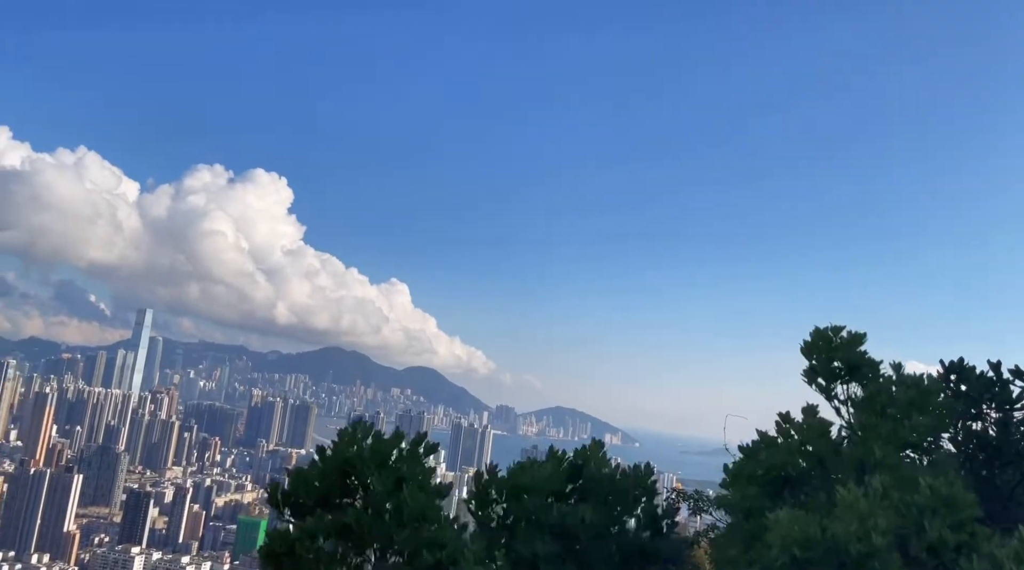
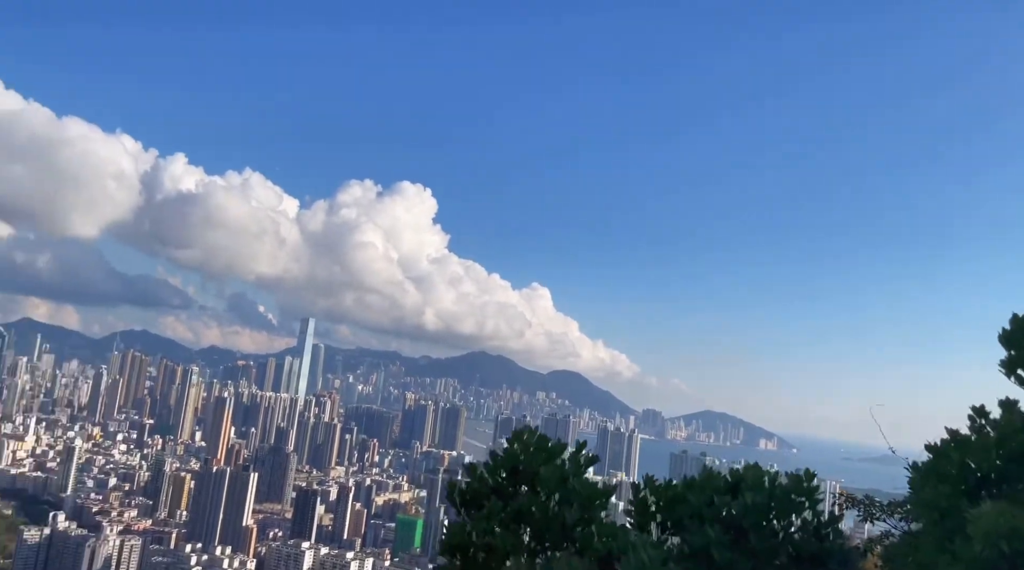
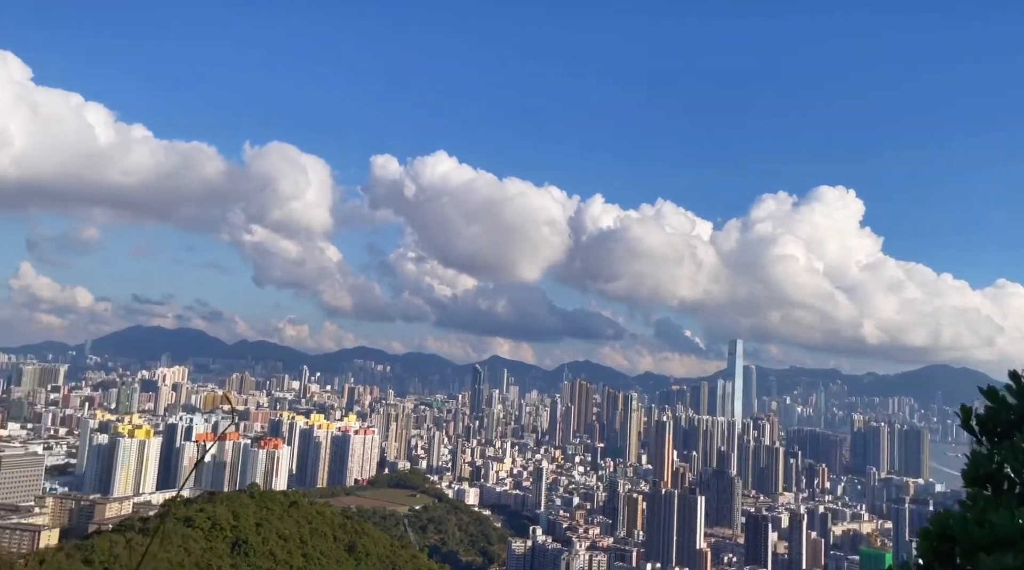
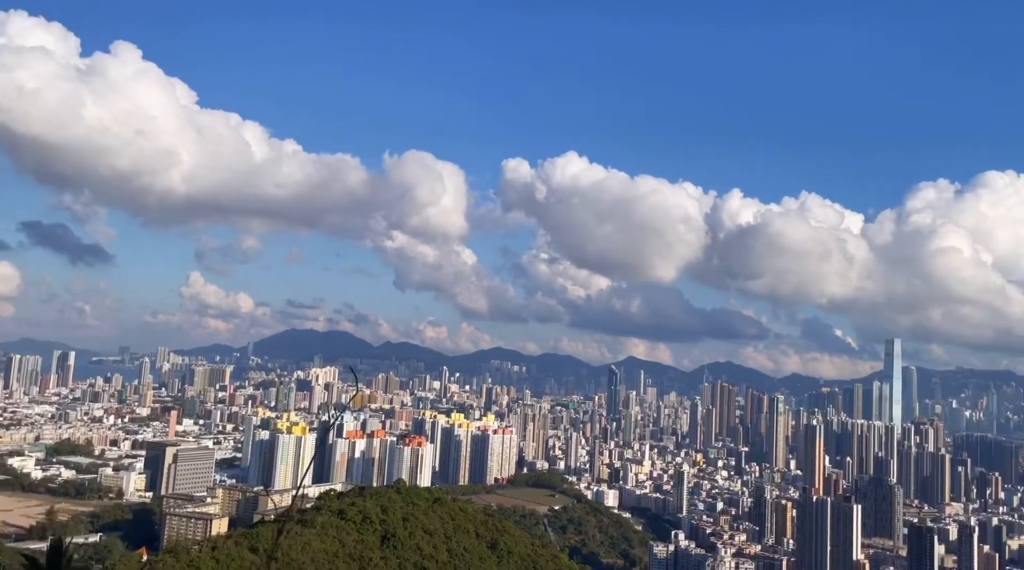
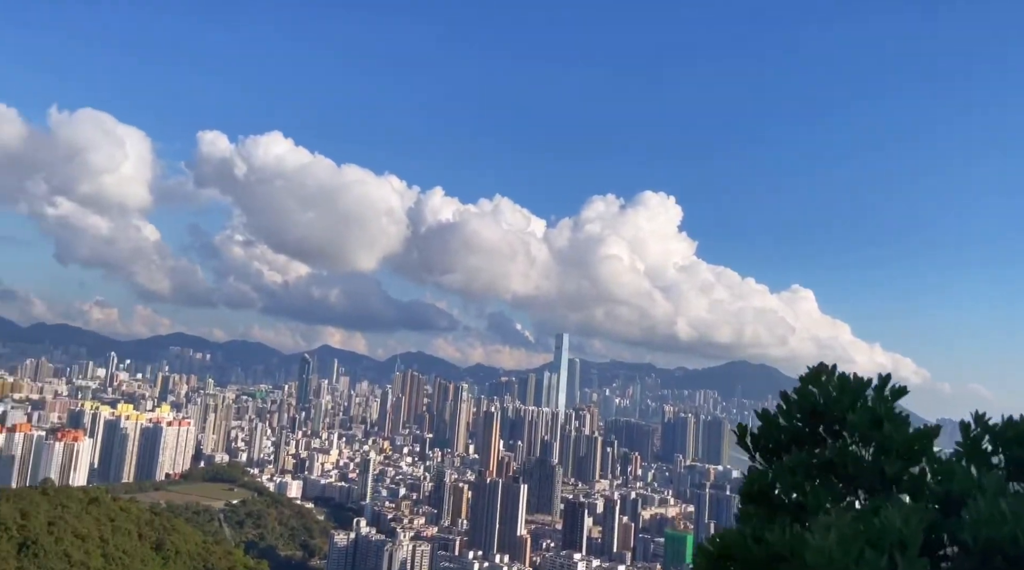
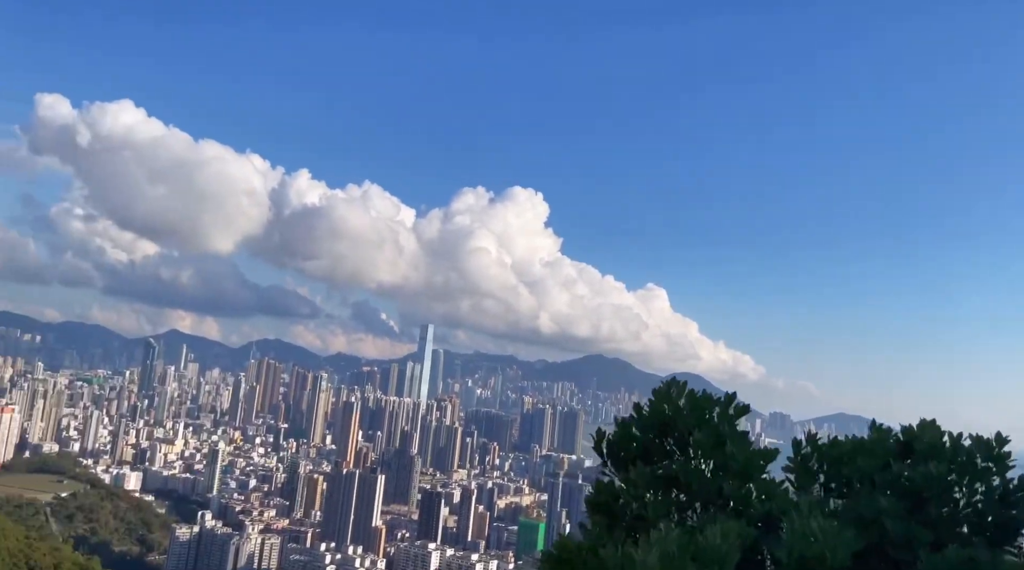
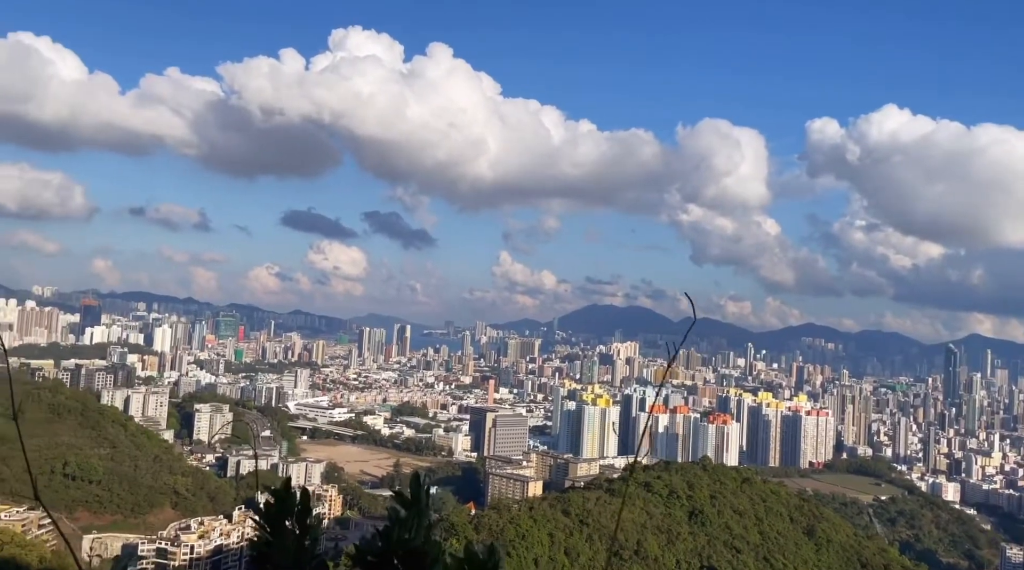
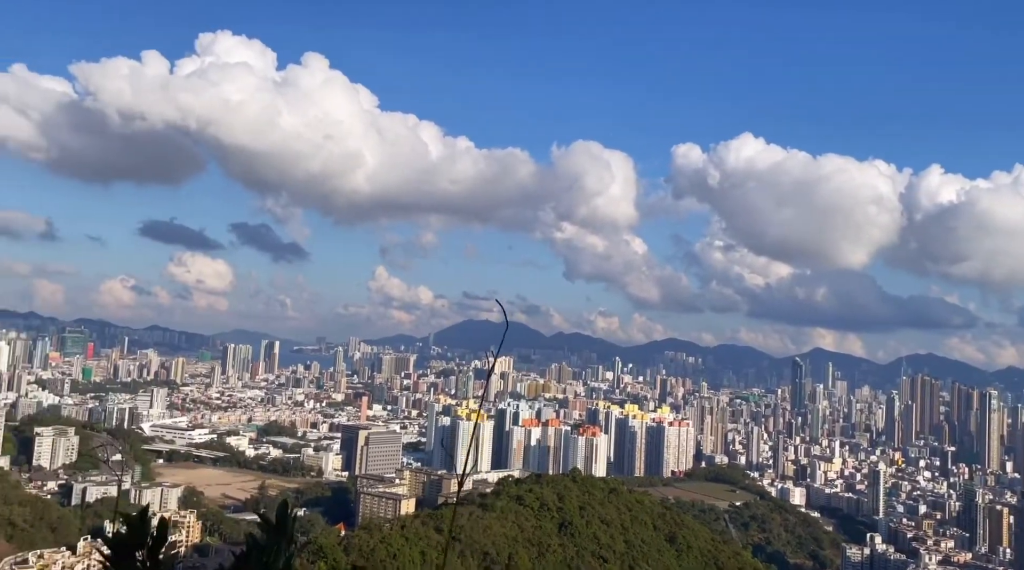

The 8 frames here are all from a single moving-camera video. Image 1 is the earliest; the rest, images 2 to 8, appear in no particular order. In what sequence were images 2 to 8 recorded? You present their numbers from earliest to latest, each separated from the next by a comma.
2, 6, 5, 3, 4, 8, 7
